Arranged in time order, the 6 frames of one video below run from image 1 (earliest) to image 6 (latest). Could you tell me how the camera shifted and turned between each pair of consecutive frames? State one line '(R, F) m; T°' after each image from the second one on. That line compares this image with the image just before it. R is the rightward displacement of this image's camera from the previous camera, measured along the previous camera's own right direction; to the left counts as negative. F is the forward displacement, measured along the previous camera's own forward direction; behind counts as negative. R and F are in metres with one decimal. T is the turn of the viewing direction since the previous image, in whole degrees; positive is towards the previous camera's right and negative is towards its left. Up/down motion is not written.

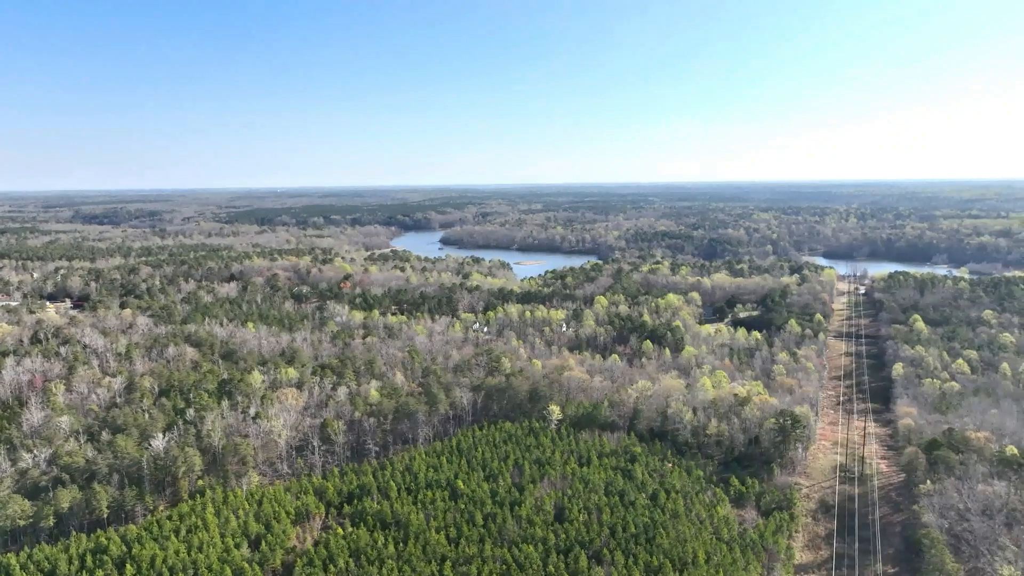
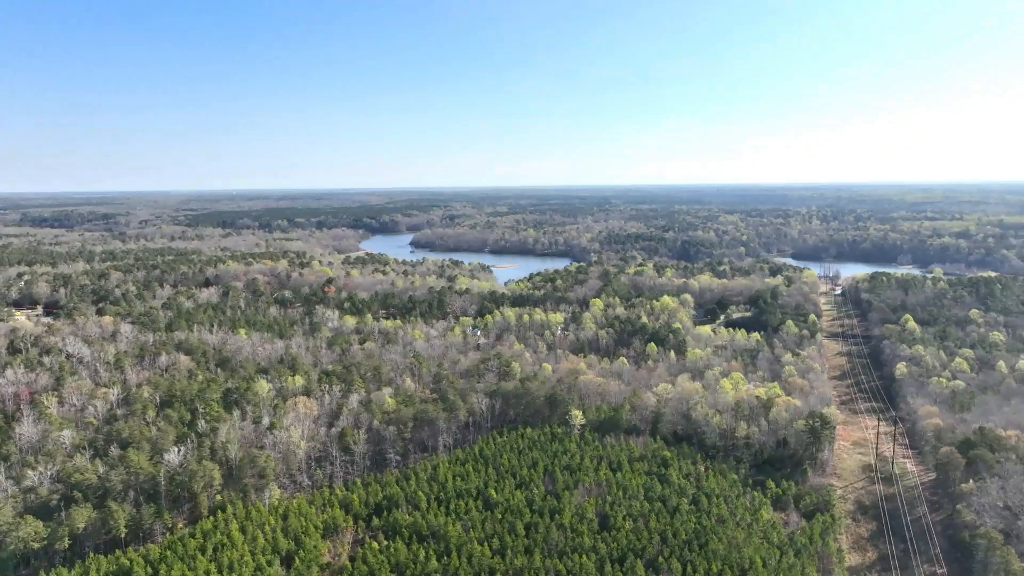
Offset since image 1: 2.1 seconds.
(-2.8, +0.6) m; +3°
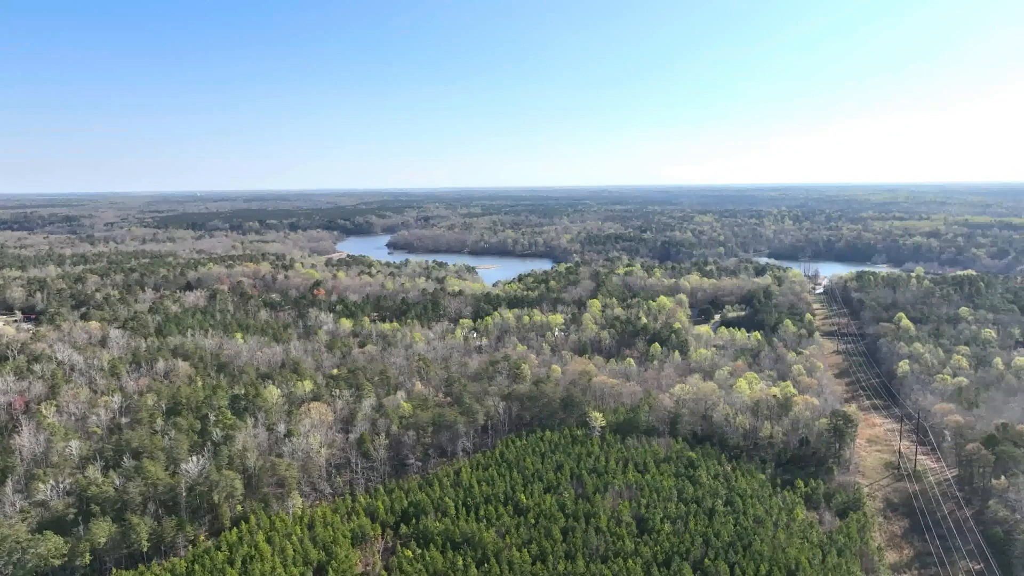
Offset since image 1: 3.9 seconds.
(-2.2, +0.4) m; +2°
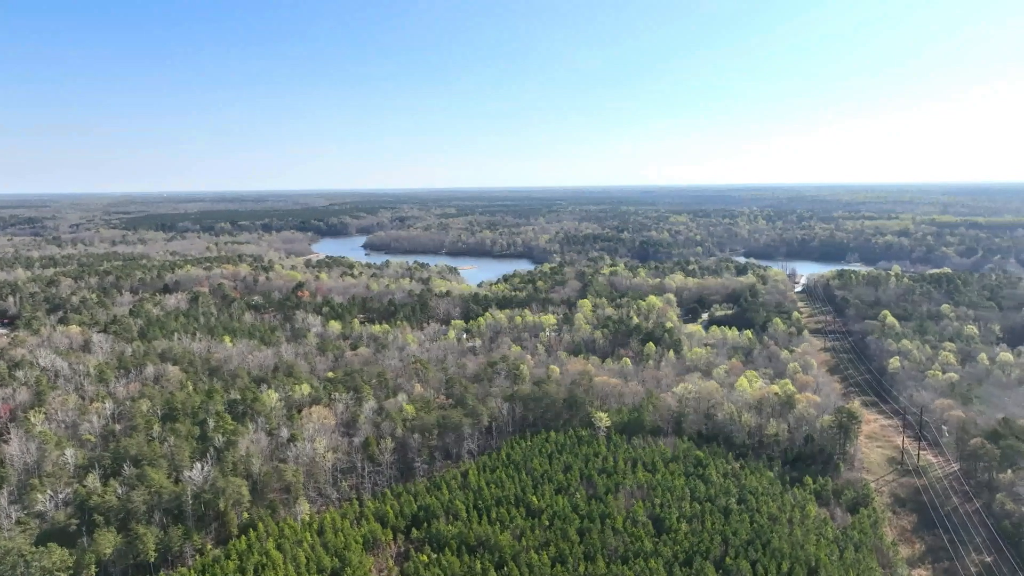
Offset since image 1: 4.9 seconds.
(-1.5, +0.2) m; +2°
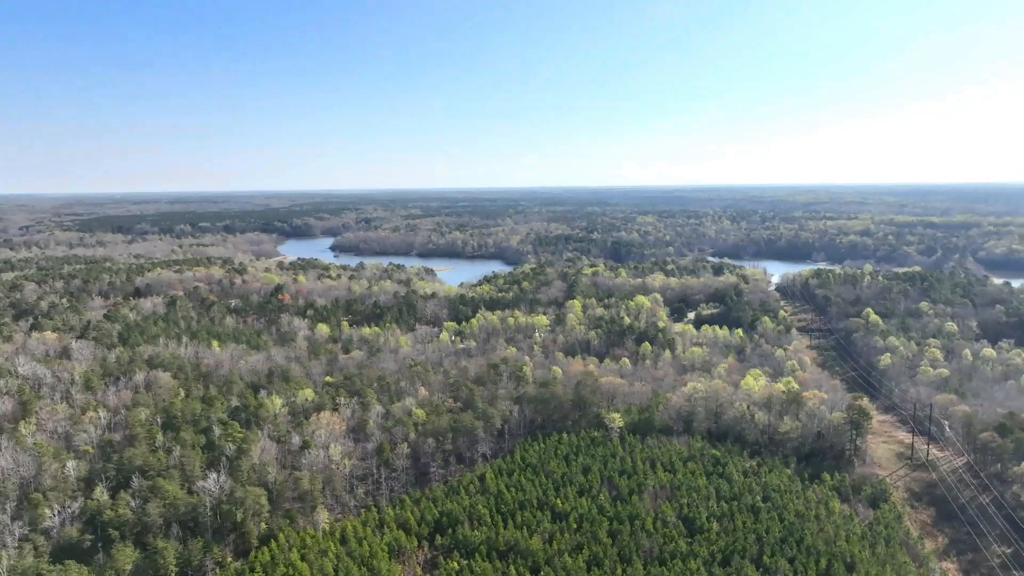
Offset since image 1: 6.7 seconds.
(-2.3, +0.3) m; +3°
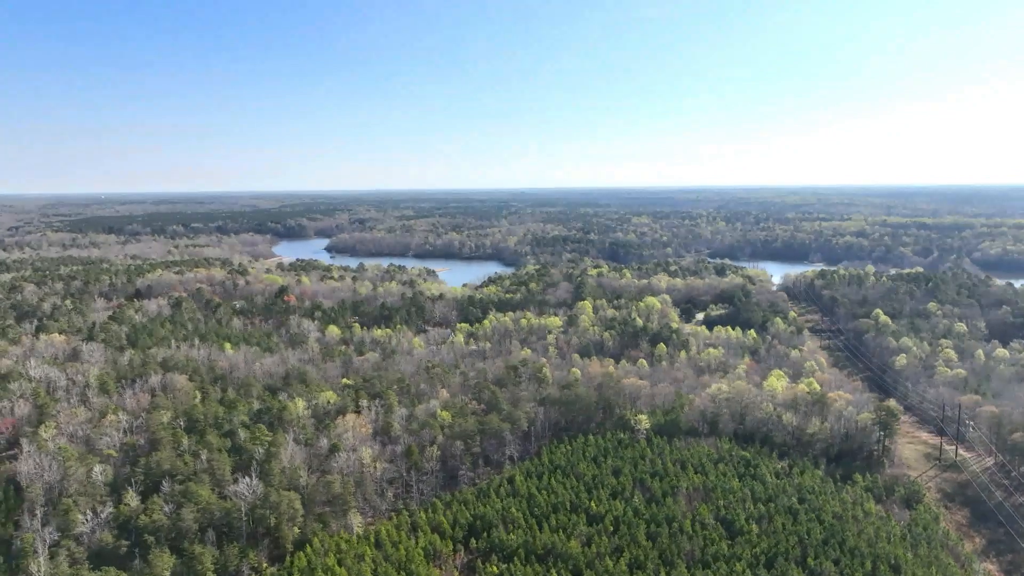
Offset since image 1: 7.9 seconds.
(-1.7, +0.1) m; 0°
